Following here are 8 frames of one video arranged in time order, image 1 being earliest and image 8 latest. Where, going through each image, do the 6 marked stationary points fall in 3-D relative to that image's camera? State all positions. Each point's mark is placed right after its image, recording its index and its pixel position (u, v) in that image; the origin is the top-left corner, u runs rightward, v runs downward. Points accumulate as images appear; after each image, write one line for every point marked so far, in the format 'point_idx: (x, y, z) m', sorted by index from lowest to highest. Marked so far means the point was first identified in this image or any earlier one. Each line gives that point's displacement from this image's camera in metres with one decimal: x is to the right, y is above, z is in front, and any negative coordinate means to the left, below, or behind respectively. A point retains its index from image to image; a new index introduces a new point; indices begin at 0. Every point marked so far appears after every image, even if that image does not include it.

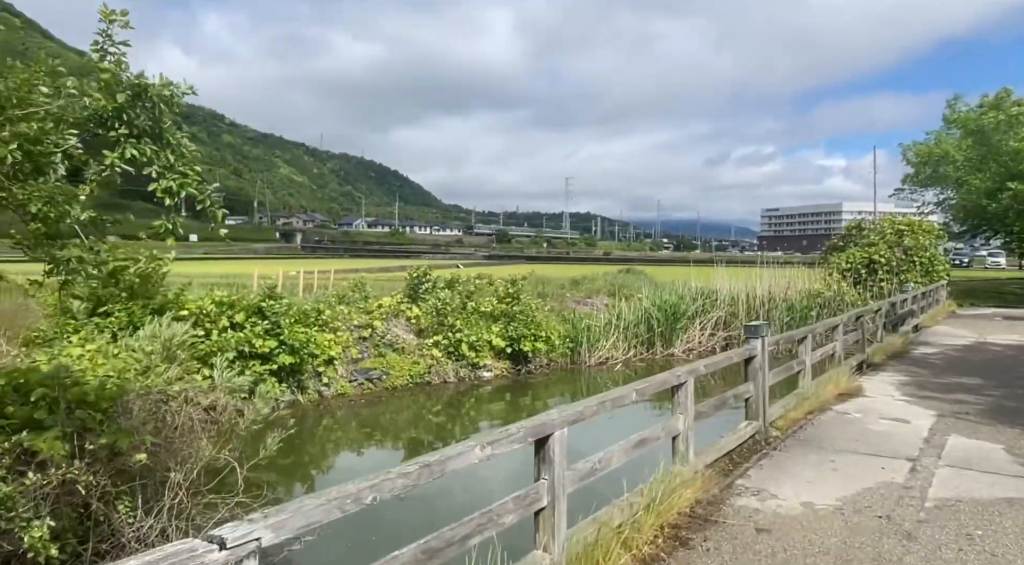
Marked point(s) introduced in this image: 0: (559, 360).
0: (+0.9, -1.5, +15.0) m
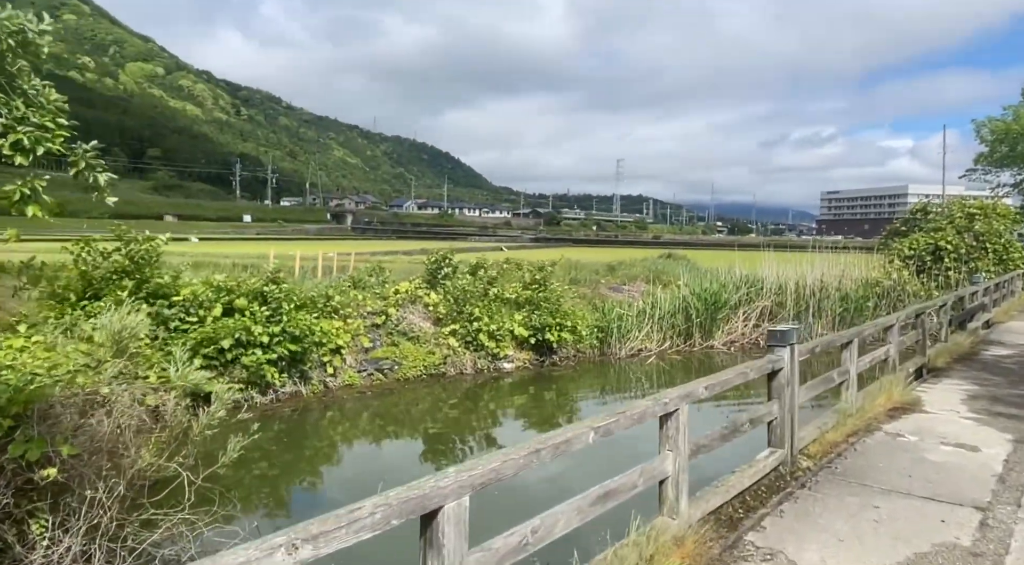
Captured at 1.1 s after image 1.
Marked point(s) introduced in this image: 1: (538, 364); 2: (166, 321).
0: (+1.4, -1.3, +14.0) m
1: (+0.5, -1.4, +13.2) m
2: (-4.2, -0.5, +9.3) m
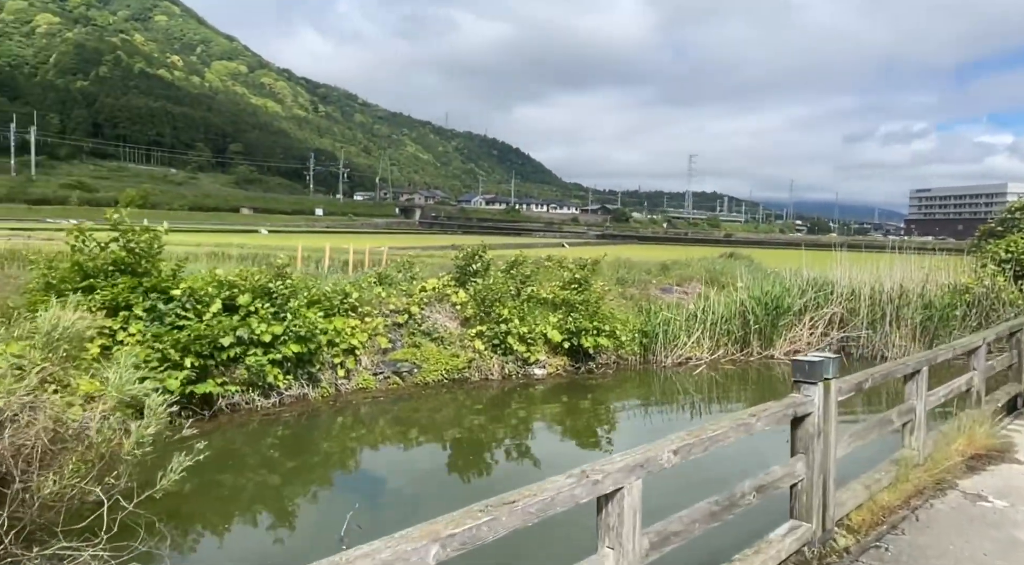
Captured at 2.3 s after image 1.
0: (+2.0, -1.3, +12.8) m
1: (+1.0, -1.4, +12.1) m
2: (-3.9, -0.4, +8.6) m
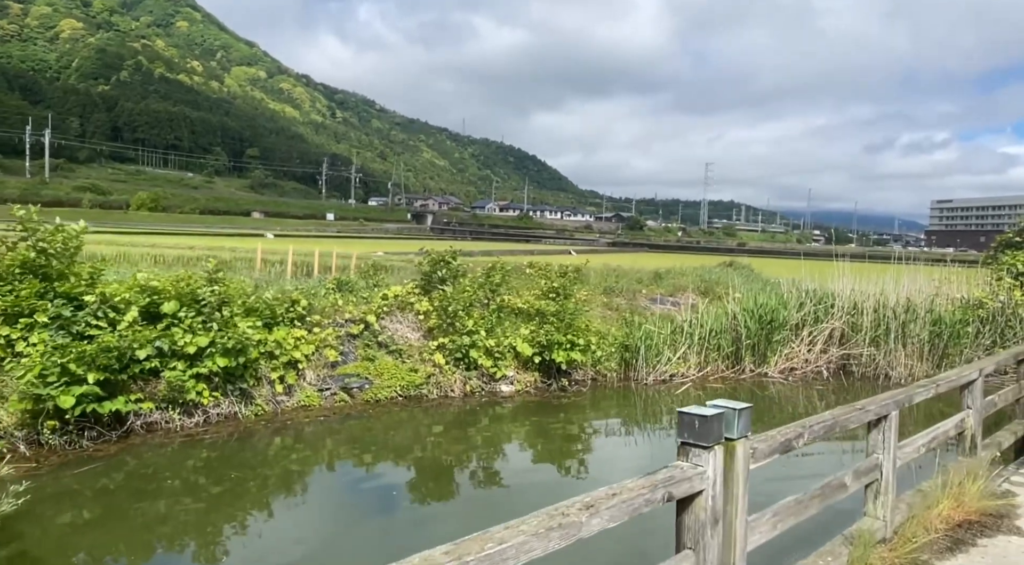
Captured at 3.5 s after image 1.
0: (+1.5, -1.4, +11.9) m
1: (+0.5, -1.5, +11.2) m
2: (-4.5, -0.4, +7.8) m
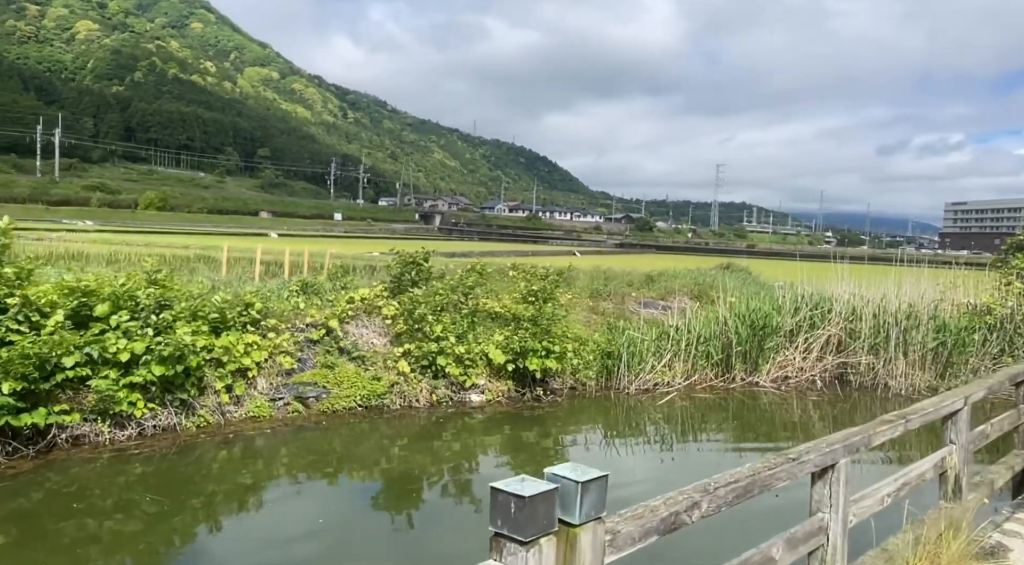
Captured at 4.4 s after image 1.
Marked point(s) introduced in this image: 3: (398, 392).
0: (+1.1, -1.5, +11.2) m
1: (+0.2, -1.6, +10.5) m
2: (-4.9, -0.4, +7.2) m
3: (-1.4, -1.4, +9.8) m
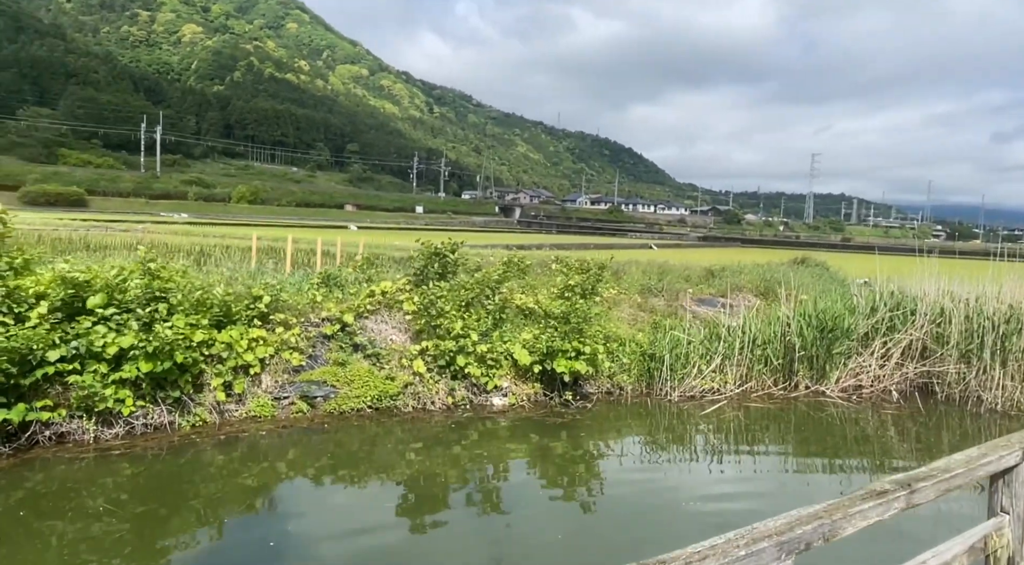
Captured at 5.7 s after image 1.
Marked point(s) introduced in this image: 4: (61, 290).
0: (+1.6, -1.4, +10.2) m
1: (+0.5, -1.5, +9.6) m
2: (-4.9, -0.3, +6.9) m
3: (-1.2, -1.3, +9.1) m
4: (-4.4, -0.1, +7.6) m
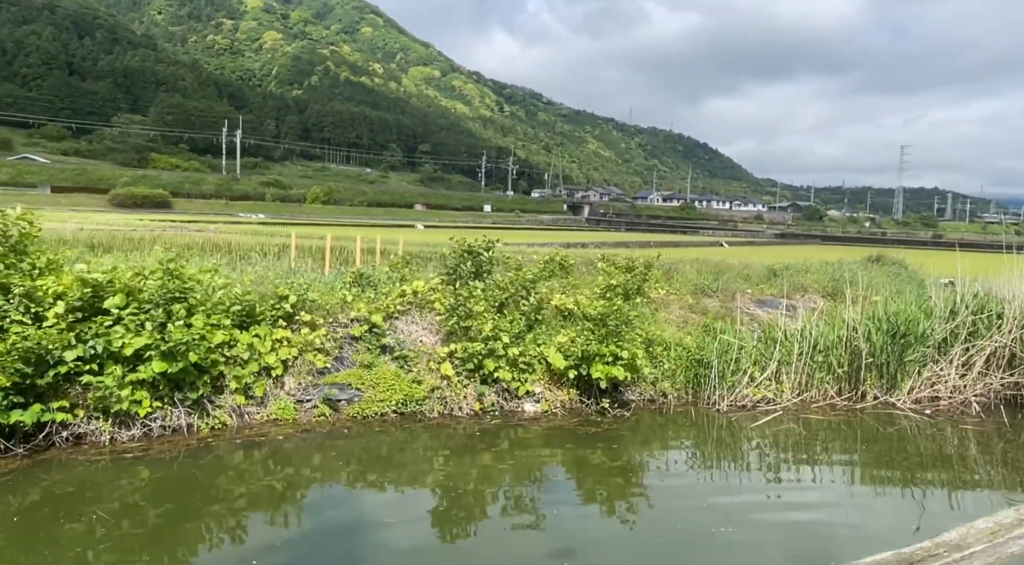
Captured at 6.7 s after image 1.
0: (+2.0, -1.4, +9.6) m
1: (+0.9, -1.5, +9.1) m
2: (-4.7, -0.3, +6.9) m
3: (-0.8, -1.3, +8.7) m
4: (-4.2, -0.1, +7.5) m
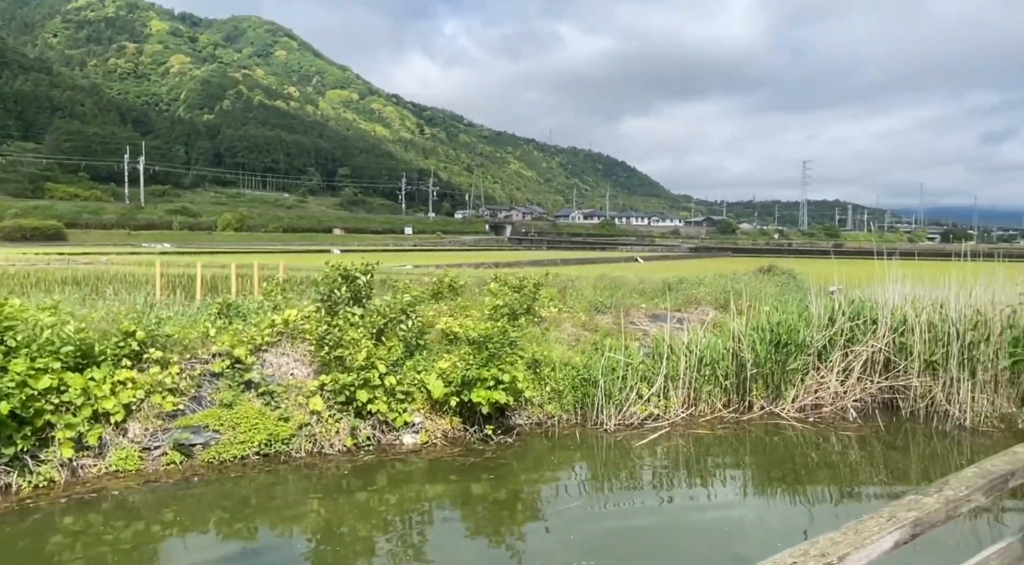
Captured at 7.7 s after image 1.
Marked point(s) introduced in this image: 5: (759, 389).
0: (+0.6, -1.6, +9.2) m
1: (-0.4, -1.7, +8.6) m
2: (-5.9, -0.7, +5.9) m
3: (-2.1, -1.6, +8.1) m
4: (-5.4, -0.4, +6.6) m
5: (+3.2, -1.4, +9.8) m
